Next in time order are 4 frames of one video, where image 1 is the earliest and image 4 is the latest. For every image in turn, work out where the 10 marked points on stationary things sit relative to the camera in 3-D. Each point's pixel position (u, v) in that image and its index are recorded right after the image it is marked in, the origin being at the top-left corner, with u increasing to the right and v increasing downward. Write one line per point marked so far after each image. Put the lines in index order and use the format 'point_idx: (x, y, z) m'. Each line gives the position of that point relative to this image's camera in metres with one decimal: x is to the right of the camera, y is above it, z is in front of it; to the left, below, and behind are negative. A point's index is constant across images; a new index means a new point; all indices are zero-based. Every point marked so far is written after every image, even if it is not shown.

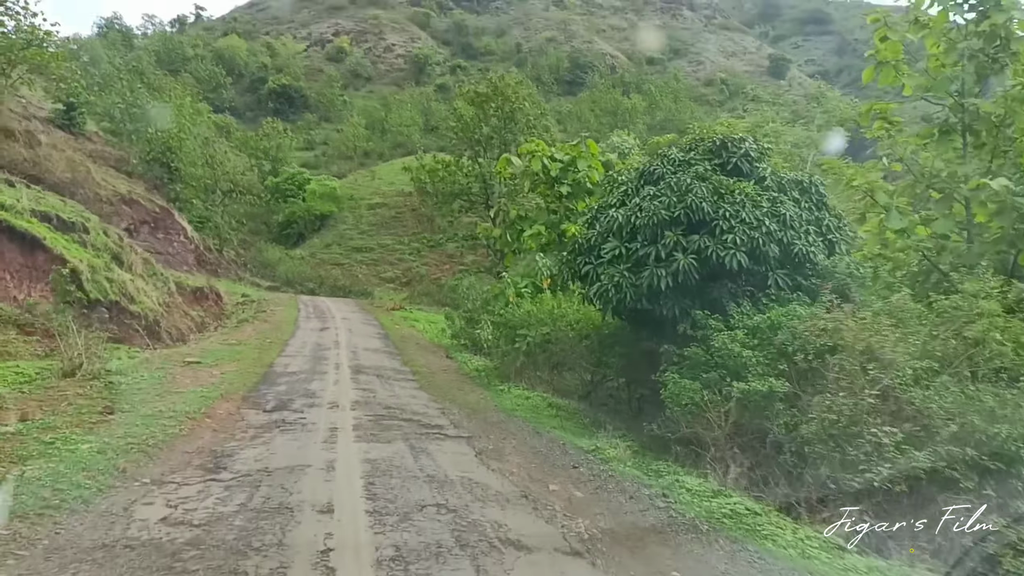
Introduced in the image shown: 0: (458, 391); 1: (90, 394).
0: (-1.0, -2.0, +15.5) m
1: (-5.8, -1.4, +11.1) m
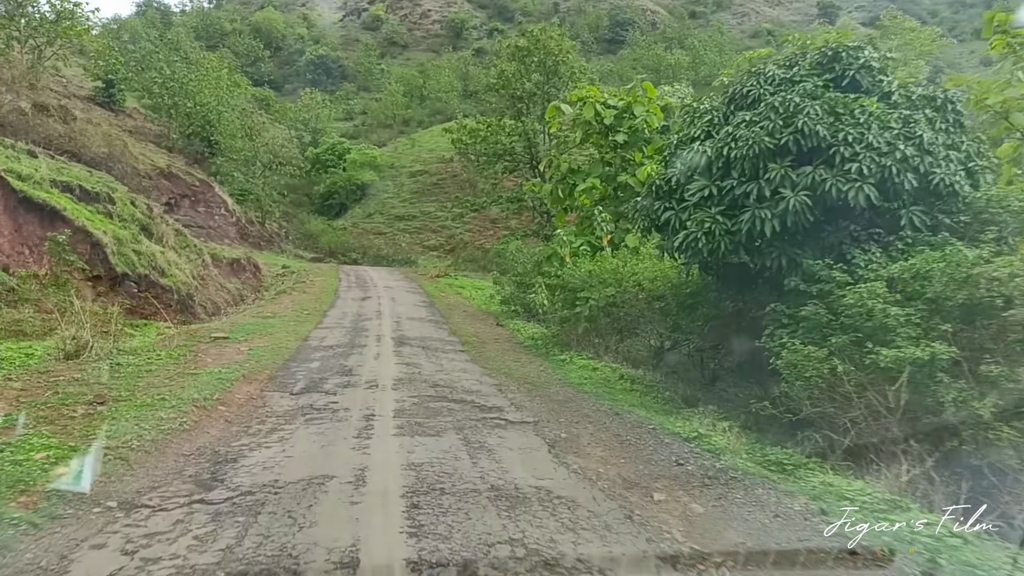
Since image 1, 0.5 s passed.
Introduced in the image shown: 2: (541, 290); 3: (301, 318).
0: (0.0, -1.3, +13.7) m
1: (-5.0, -1.1, +9.5) m
2: (+0.7, 0.0, +19.8) m
3: (-5.1, -0.7, +19.6) m
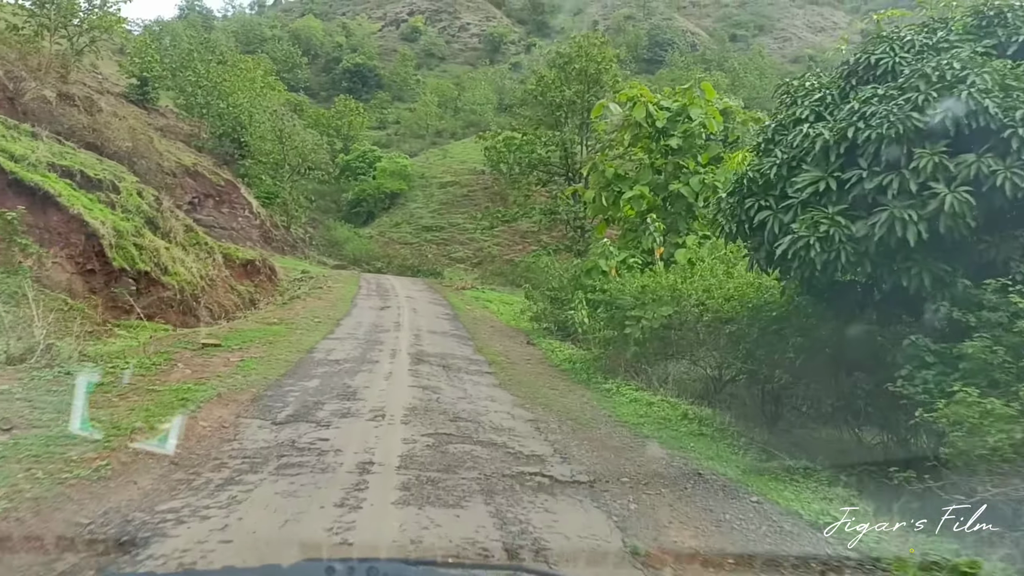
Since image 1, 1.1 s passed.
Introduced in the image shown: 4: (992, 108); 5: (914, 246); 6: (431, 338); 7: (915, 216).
0: (+0.5, -1.5, +11.6) m
1: (-4.6, -1.0, +7.5) m
2: (+1.5, -0.4, +17.6) m
3: (-4.4, -0.8, +17.6) m
4: (+3.8, +1.4, +6.4) m
5: (+3.3, +0.4, +6.7) m
6: (-1.7, -1.1, +17.5) m
7: (+3.2, +0.6, +6.5) m
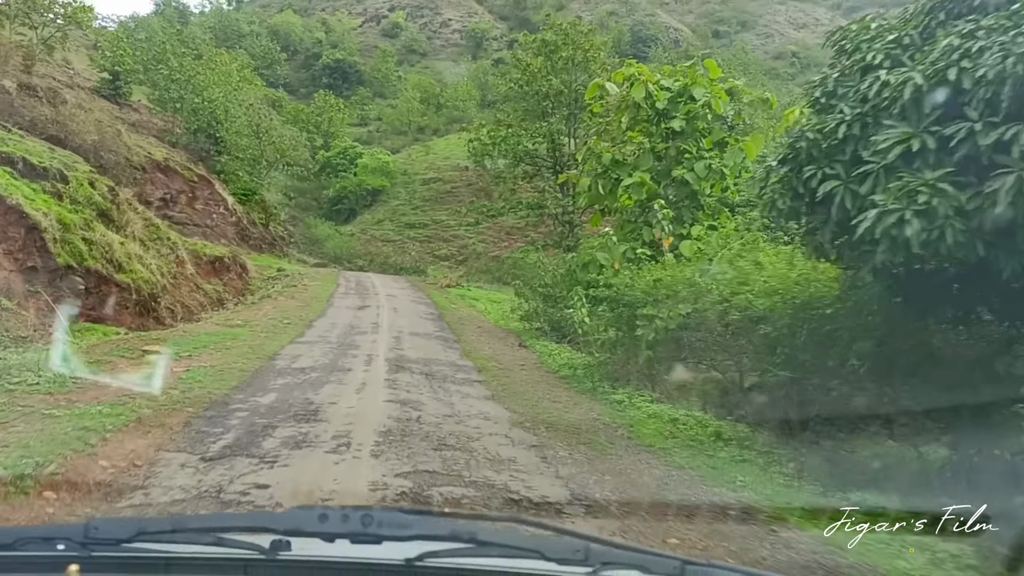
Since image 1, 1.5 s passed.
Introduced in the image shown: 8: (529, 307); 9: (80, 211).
0: (+0.5, -1.4, +9.8) m
1: (-4.5, -0.9, +5.7) m
2: (+1.3, -0.3, +15.9) m
3: (-4.6, -0.8, +15.8) m
4: (+3.8, +1.5, +4.8) m
5: (+3.3, +0.4, +5.0) m
6: (-1.9, -1.0, +15.7) m
7: (+3.3, +0.7, +4.9) m
8: (+0.4, -0.5, +19.6) m
9: (-9.9, +1.8, +18.6) m
